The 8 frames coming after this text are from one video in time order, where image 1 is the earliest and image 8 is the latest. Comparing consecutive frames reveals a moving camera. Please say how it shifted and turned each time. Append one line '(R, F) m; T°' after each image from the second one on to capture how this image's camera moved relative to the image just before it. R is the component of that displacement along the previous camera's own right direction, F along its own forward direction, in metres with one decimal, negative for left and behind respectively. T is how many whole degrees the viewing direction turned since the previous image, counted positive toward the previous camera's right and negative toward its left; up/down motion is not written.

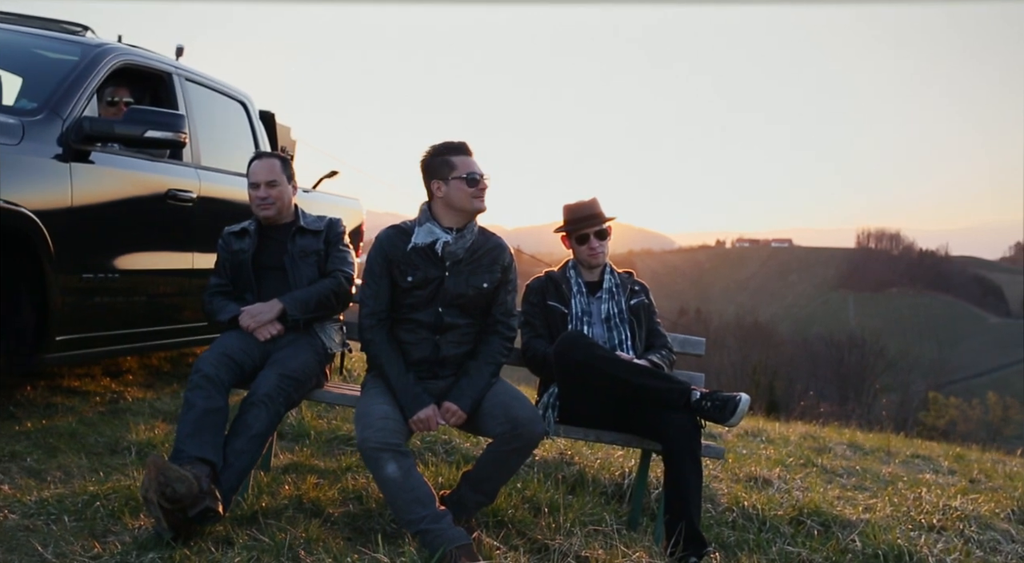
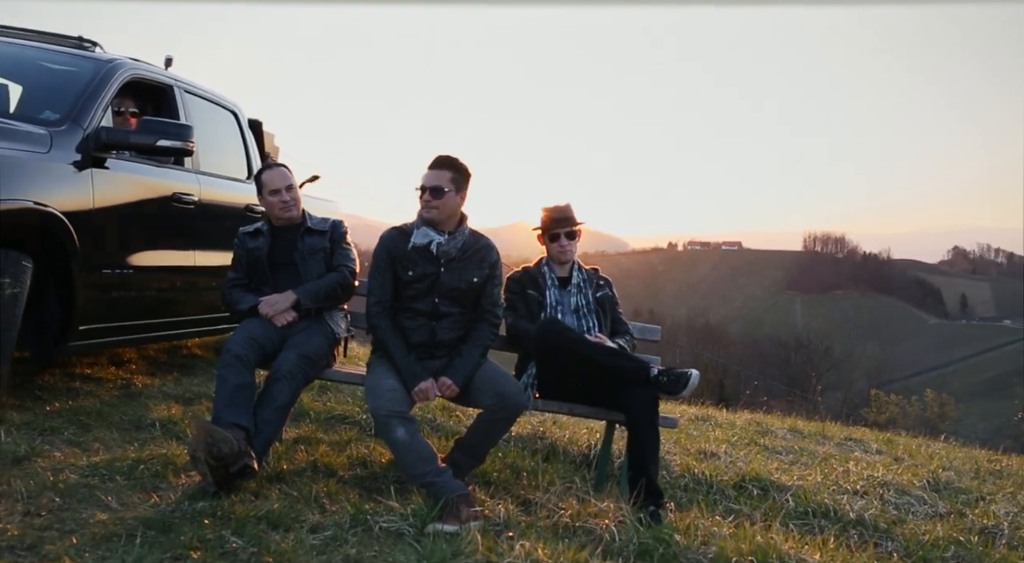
(-0.1, -0.4) m; +4°
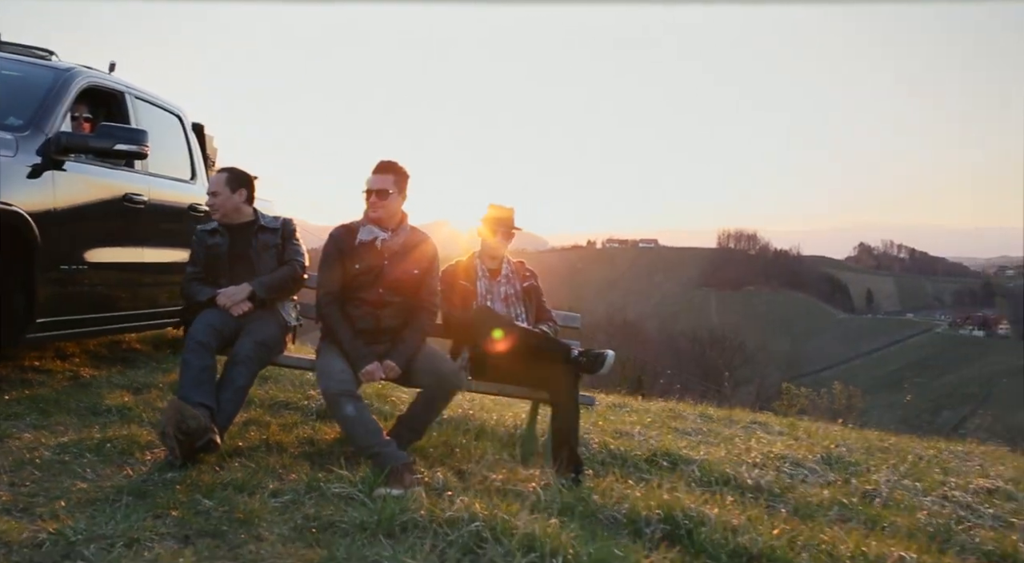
(0.0, -0.4) m; +6°
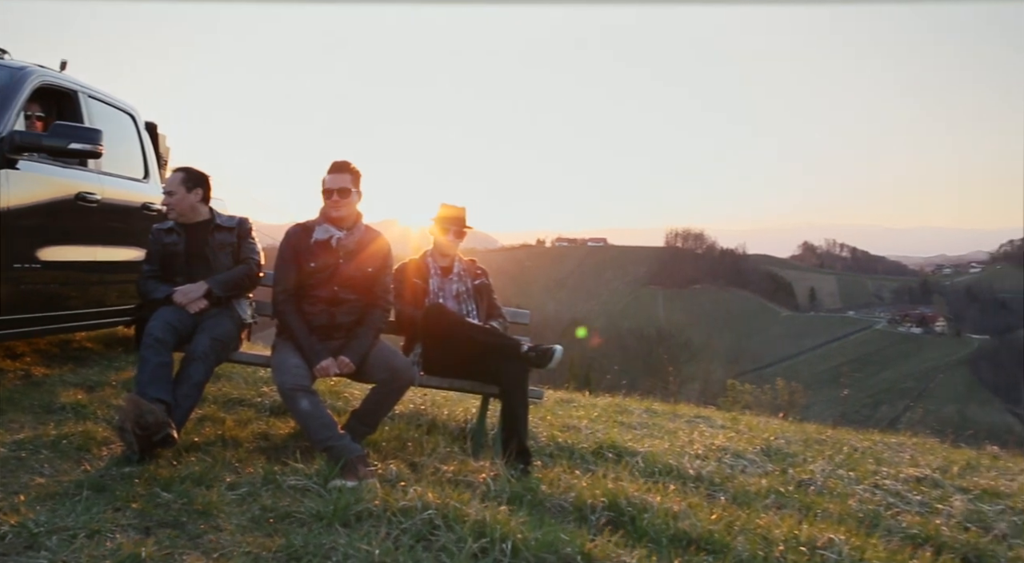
(0.0, -0.1) m; +4°
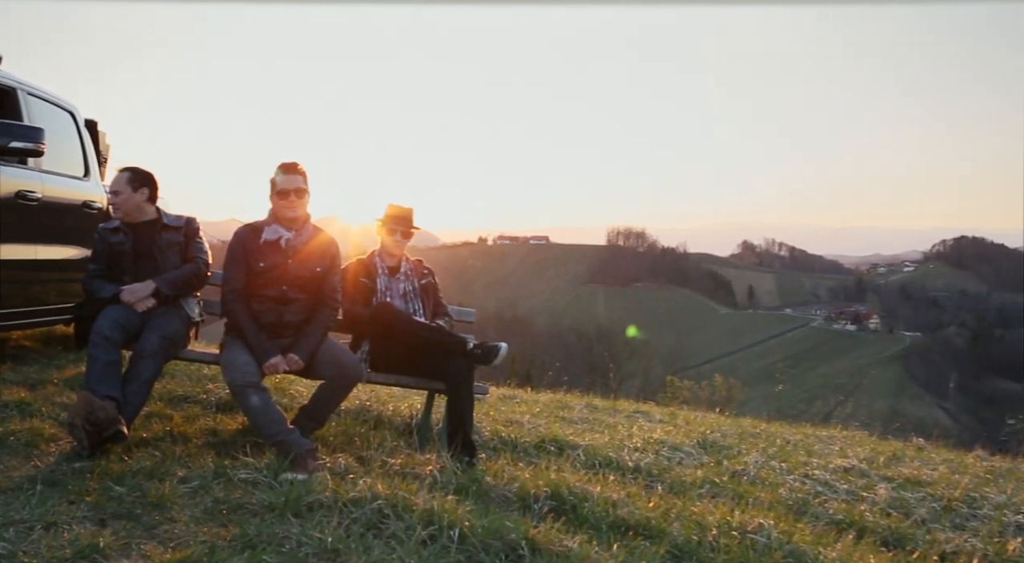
(0.0, -0.1) m; +4°
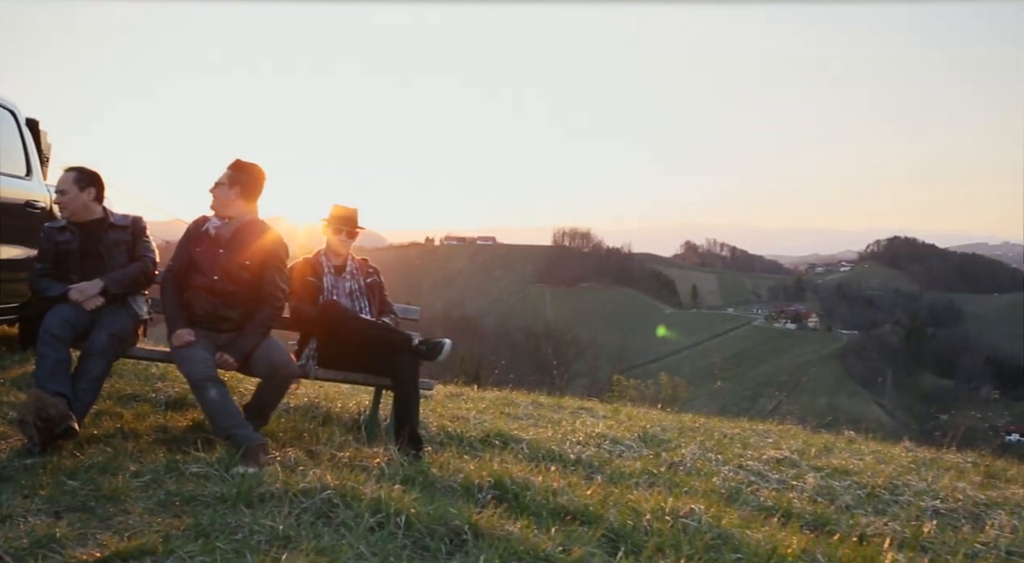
(0.0, -0.2) m; +4°
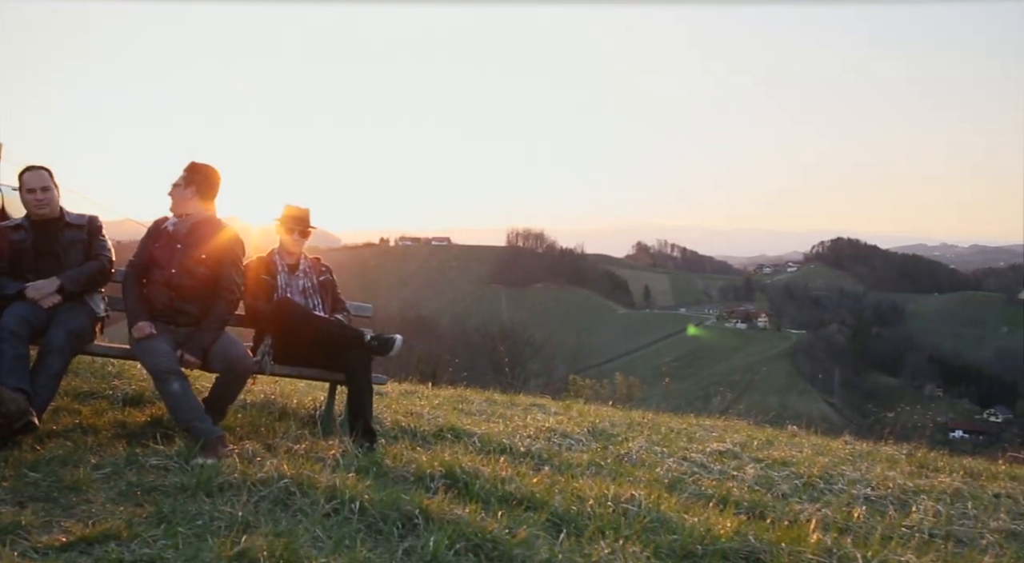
(0.0, -0.2) m; +4°
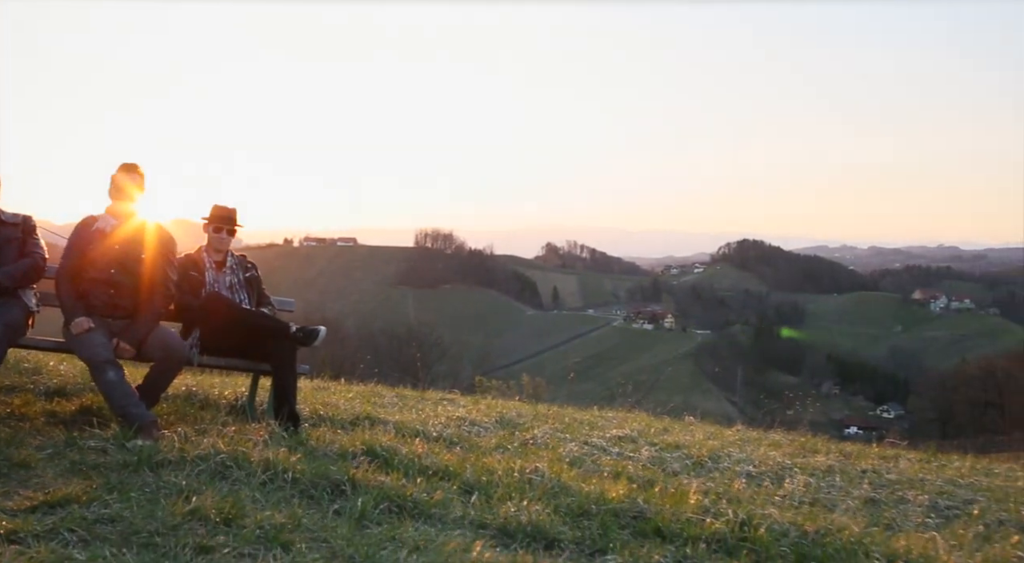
(0.0, -0.5) m; +7°
